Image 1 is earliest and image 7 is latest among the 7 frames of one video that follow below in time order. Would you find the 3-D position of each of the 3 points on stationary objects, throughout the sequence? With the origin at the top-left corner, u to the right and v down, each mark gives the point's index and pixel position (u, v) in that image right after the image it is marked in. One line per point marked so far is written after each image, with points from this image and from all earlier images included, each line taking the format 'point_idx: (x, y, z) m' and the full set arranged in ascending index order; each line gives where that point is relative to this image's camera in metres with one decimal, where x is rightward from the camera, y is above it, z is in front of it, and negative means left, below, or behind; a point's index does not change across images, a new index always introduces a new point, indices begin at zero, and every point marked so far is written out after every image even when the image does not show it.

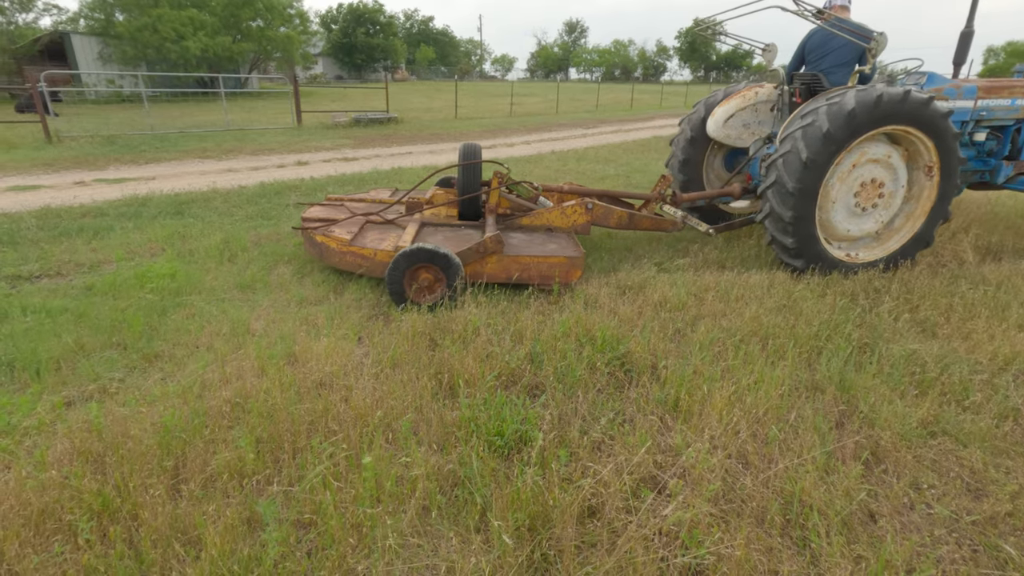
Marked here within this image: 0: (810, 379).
0: (+1.7, -0.5, +3.1) m
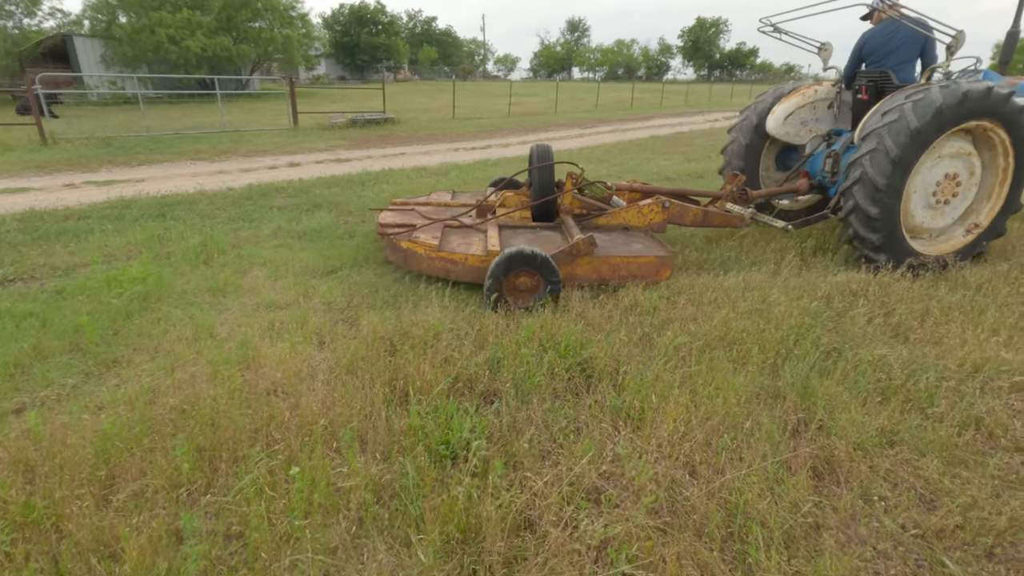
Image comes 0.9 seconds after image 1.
0: (+1.5, -0.6, +3.0) m
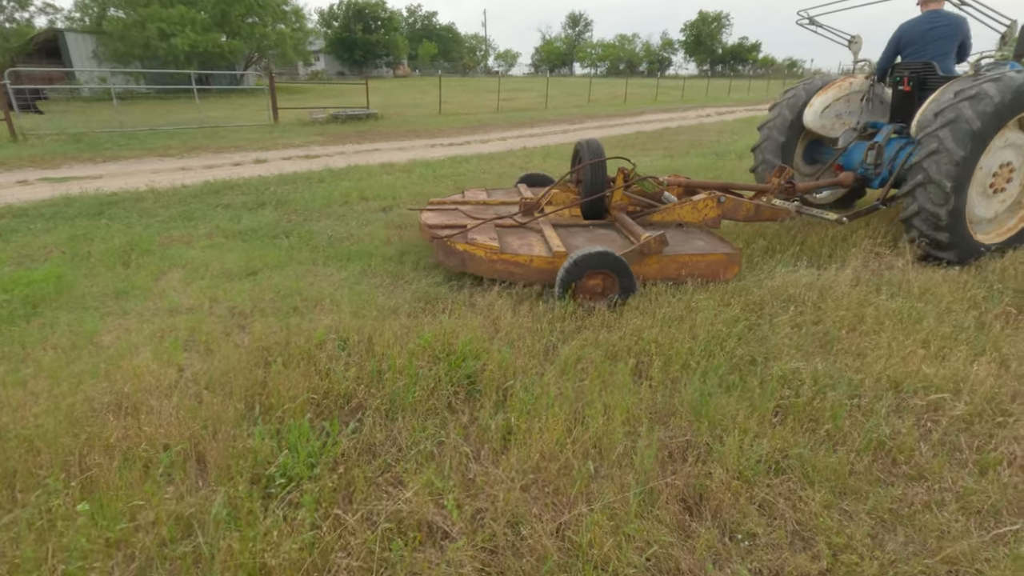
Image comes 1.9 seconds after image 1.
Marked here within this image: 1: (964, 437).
0: (+0.8, -0.6, +2.8) m
1: (+2.2, -0.7, +2.6) m
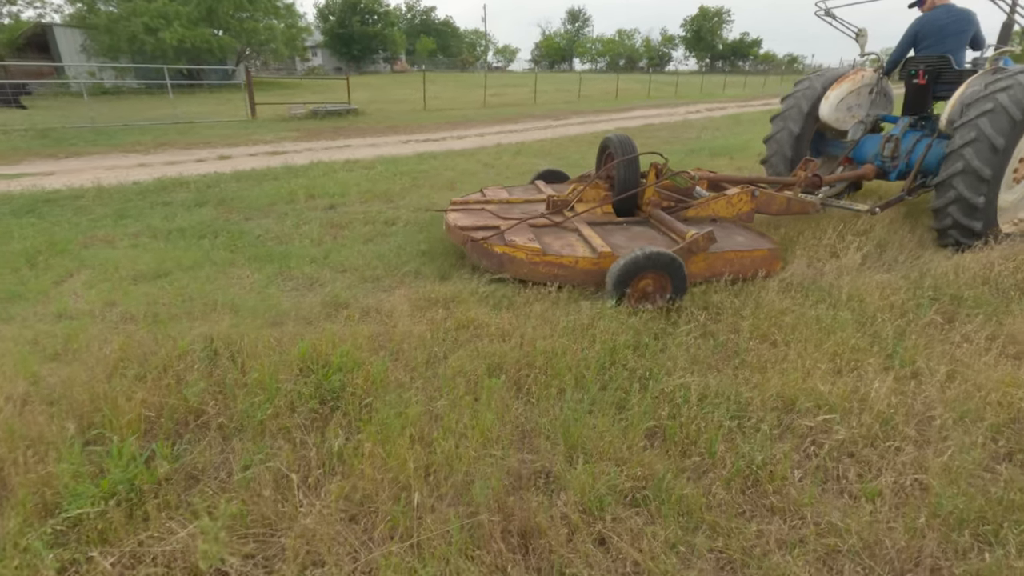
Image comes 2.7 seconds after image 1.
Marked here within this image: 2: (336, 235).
0: (+0.1, -0.6, +2.6) m
1: (+1.5, -0.8, +2.3) m
2: (-1.9, +0.6, +5.8) m
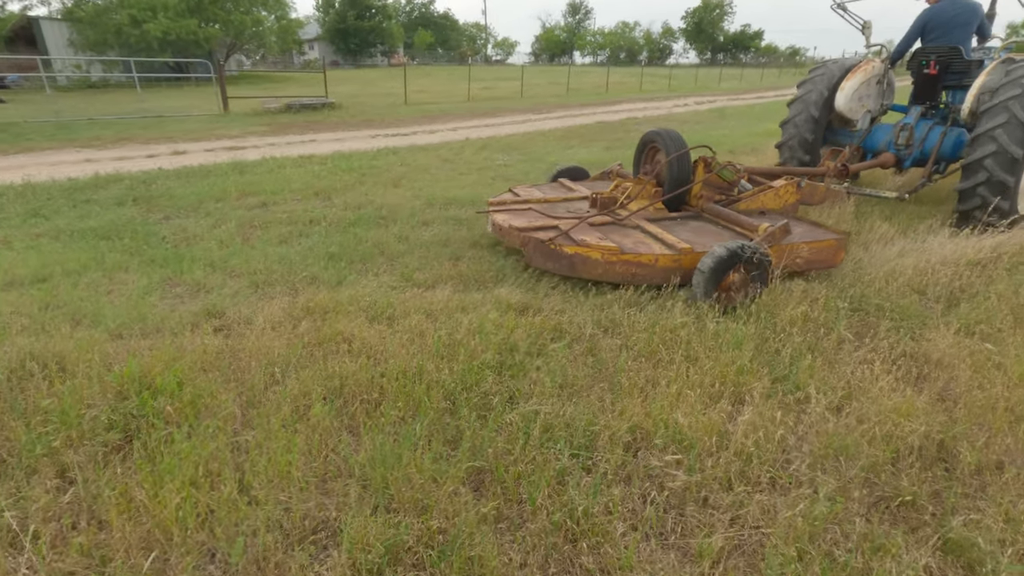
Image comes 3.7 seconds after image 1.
0: (-0.7, -0.7, +2.2) m
1: (+0.7, -0.8, +2.0) m
2: (-2.7, +0.5, +5.5) m
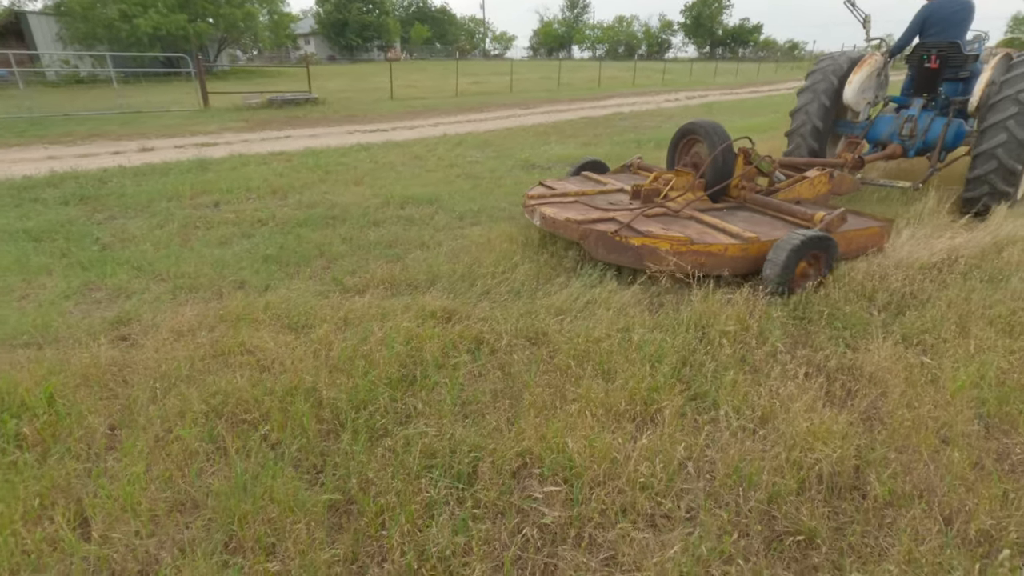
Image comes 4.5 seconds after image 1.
0: (-1.2, -0.8, +2.1) m
1: (+0.2, -0.9, +1.8) m
2: (-3.2, +0.5, +5.3) m
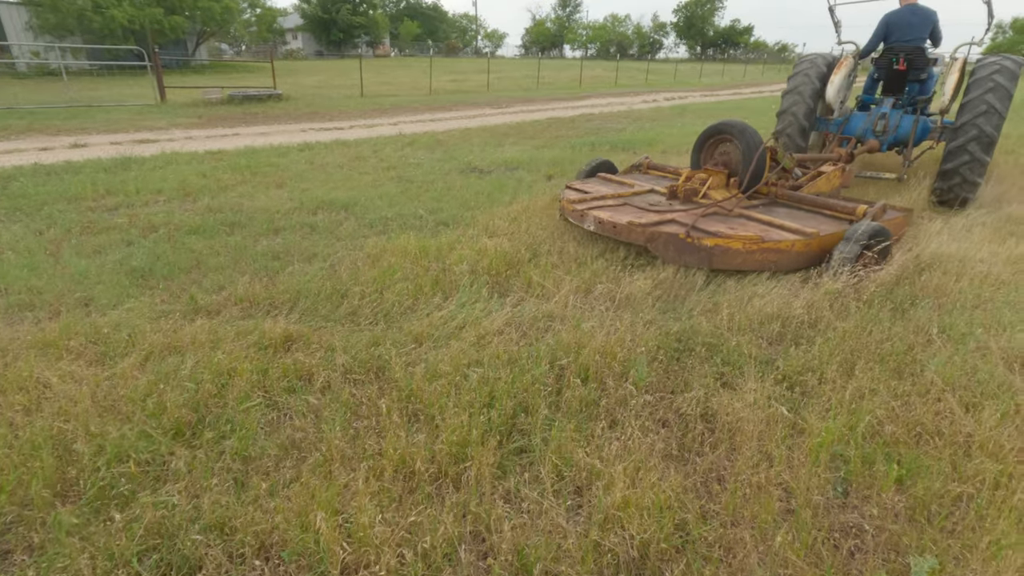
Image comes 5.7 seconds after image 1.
0: (-2.1, -0.9, +1.7) m
1: (-0.7, -1.1, +1.5) m
2: (-4.1, +0.4, +4.9) m
